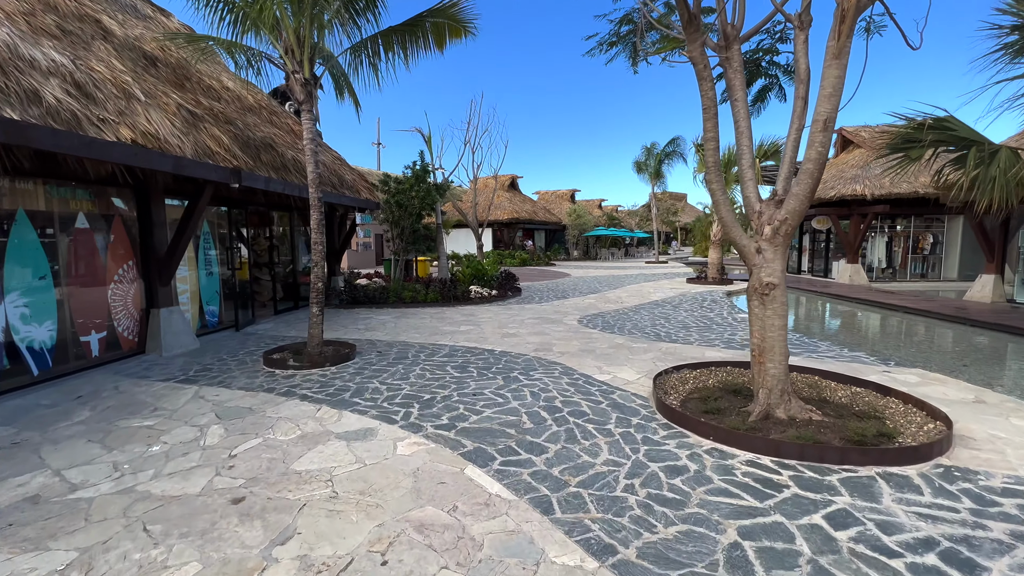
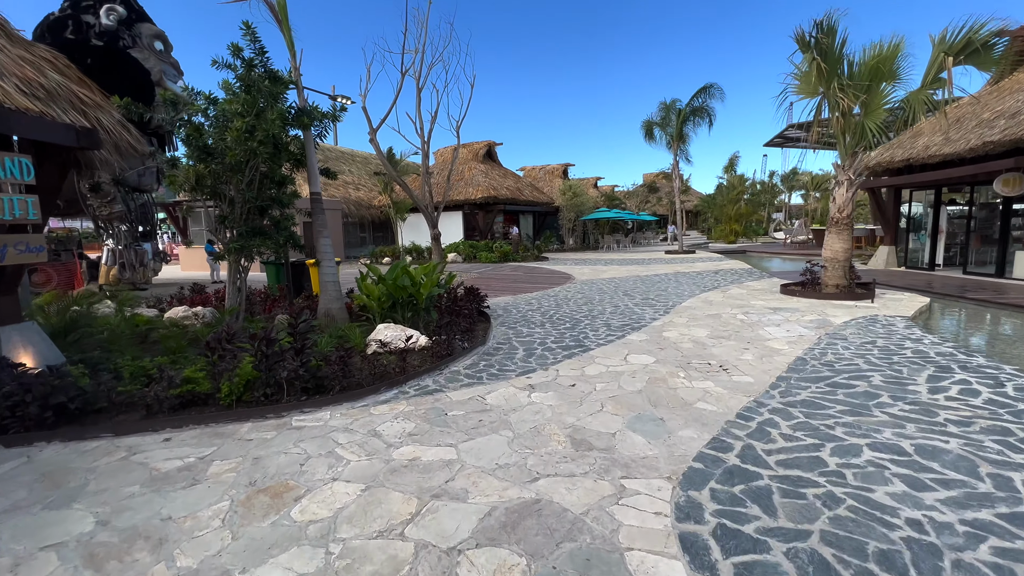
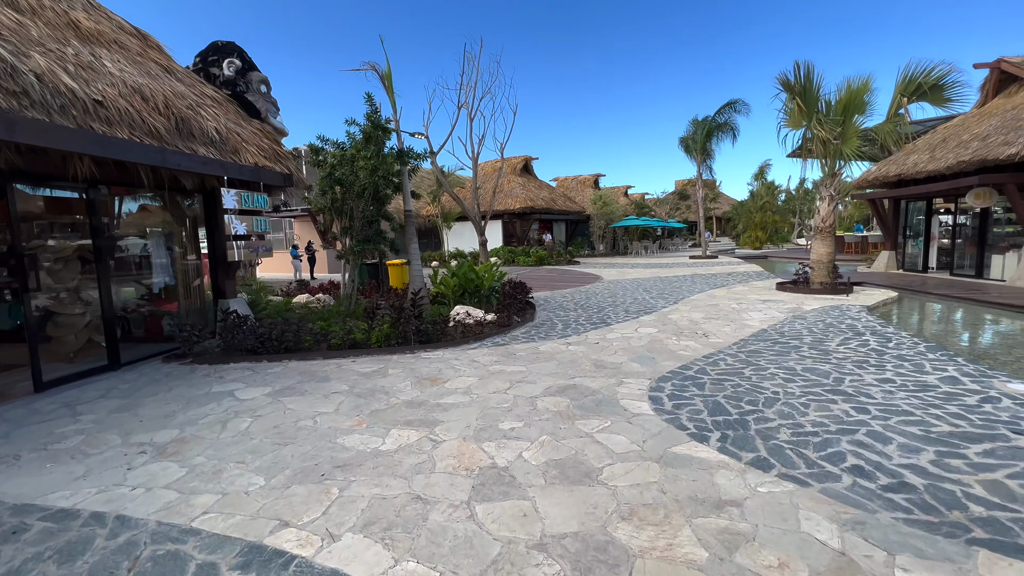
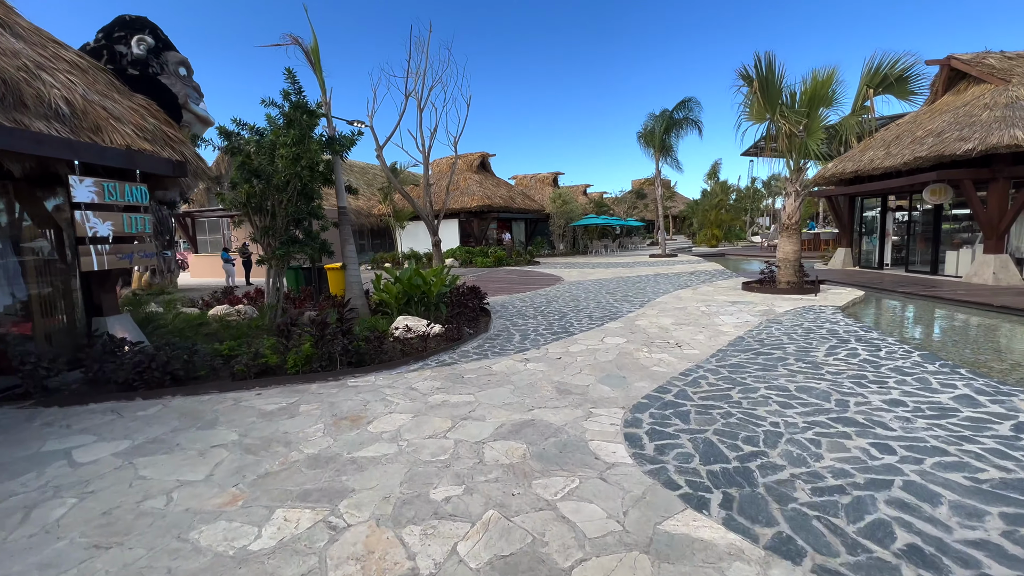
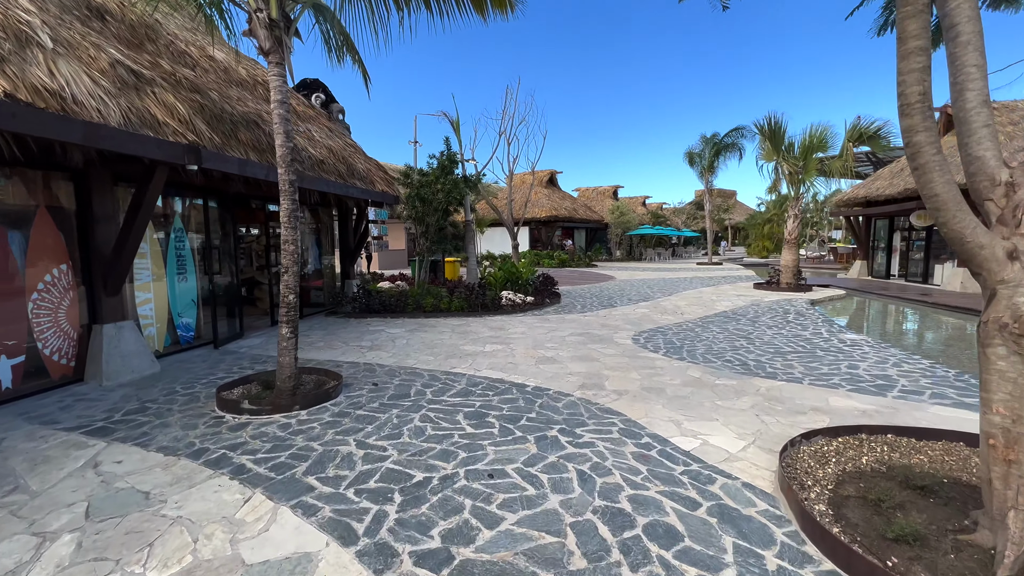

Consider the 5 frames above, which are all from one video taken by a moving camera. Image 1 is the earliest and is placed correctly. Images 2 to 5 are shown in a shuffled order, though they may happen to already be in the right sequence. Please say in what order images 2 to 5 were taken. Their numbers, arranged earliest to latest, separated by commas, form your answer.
5, 3, 4, 2
